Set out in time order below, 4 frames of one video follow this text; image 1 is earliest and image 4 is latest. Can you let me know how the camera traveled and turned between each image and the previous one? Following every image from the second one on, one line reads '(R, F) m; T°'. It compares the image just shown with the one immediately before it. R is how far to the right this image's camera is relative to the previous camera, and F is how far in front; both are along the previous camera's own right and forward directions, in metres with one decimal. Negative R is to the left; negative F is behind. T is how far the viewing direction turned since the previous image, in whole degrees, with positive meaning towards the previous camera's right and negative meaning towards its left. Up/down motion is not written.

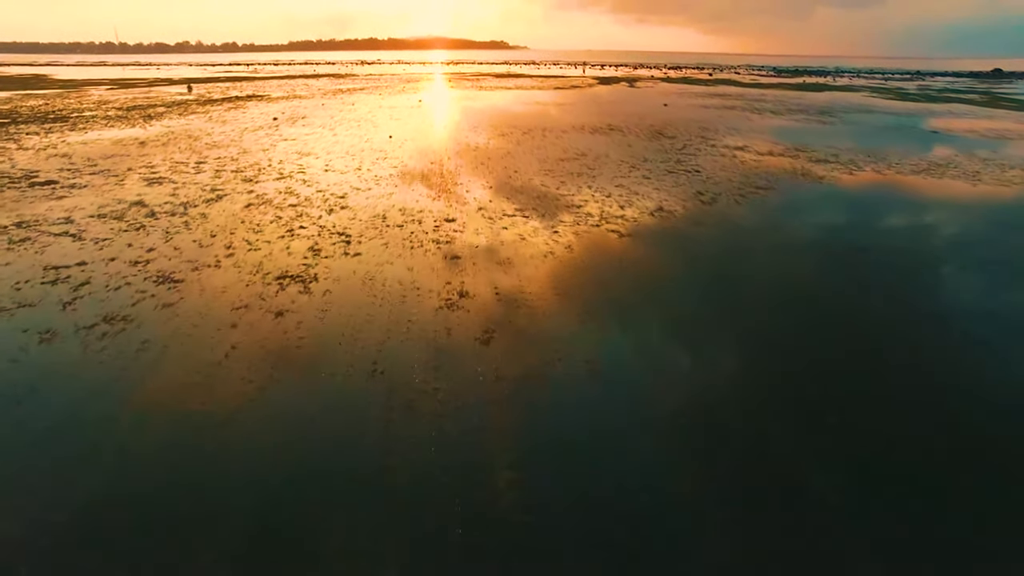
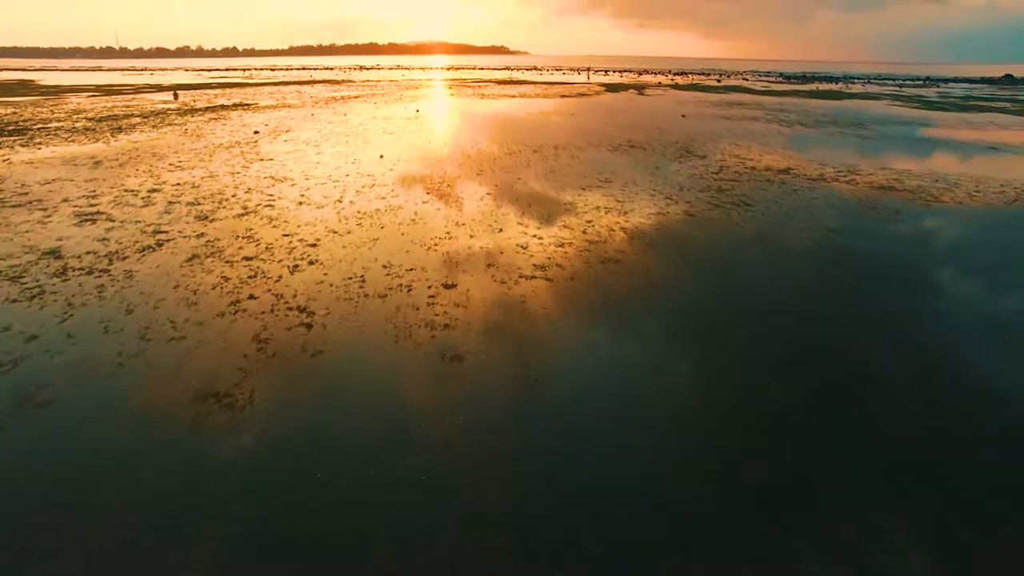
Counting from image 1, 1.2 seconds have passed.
(-0.2, +1.6) m; 0°
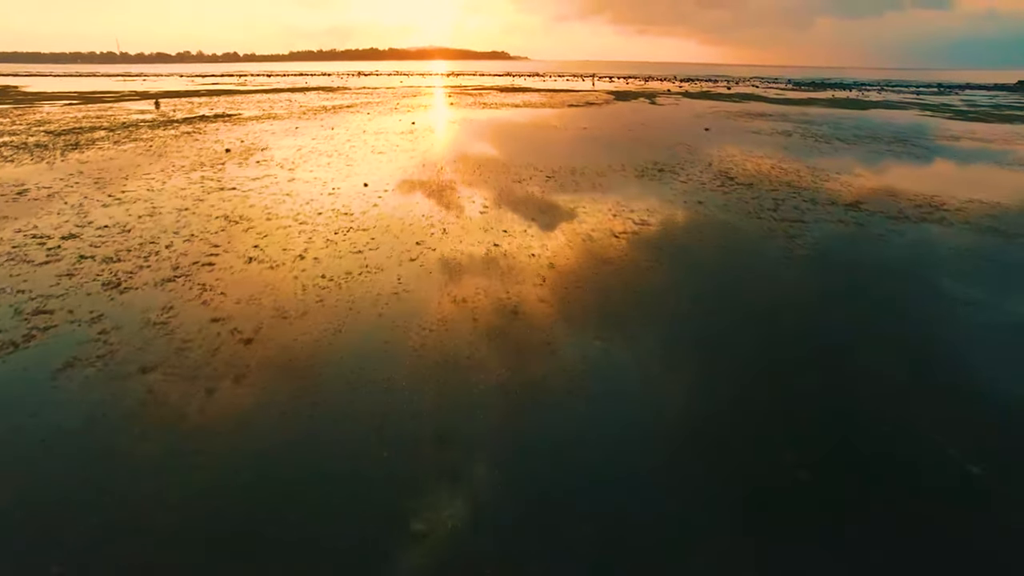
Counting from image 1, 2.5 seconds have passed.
(-0.2, +1.8) m; 0°
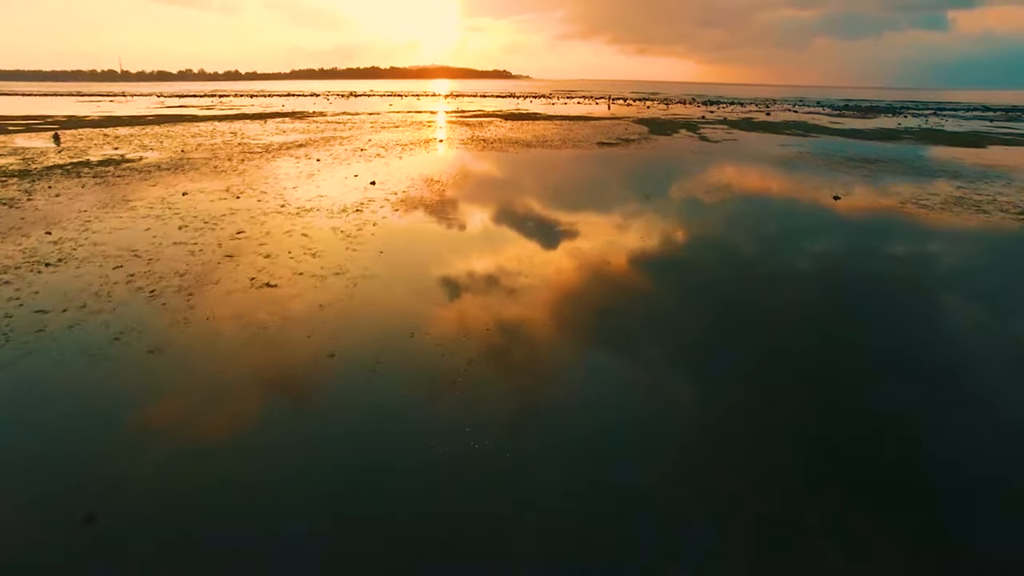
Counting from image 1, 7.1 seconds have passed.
(-0.3, +6.4) m; 0°
